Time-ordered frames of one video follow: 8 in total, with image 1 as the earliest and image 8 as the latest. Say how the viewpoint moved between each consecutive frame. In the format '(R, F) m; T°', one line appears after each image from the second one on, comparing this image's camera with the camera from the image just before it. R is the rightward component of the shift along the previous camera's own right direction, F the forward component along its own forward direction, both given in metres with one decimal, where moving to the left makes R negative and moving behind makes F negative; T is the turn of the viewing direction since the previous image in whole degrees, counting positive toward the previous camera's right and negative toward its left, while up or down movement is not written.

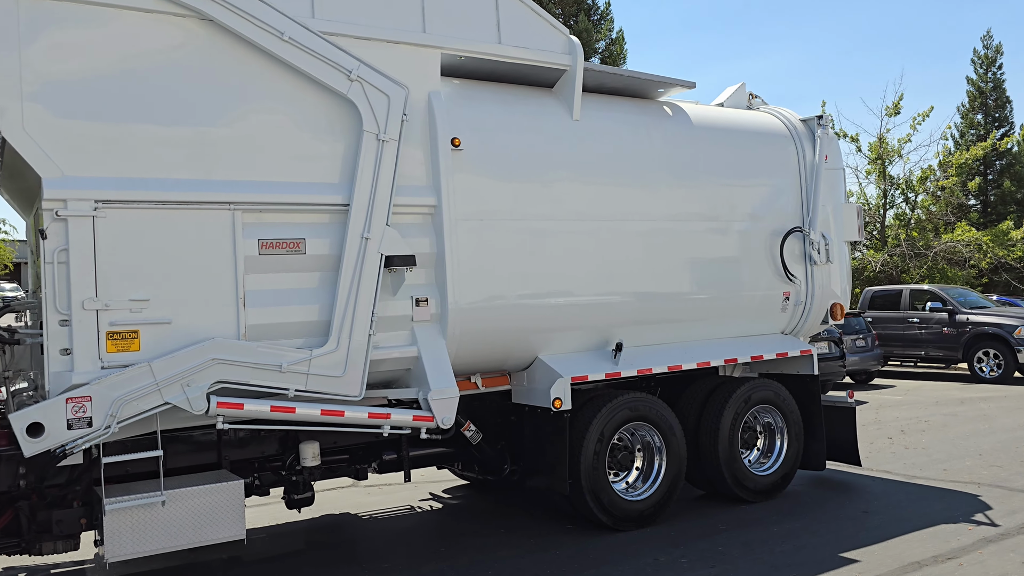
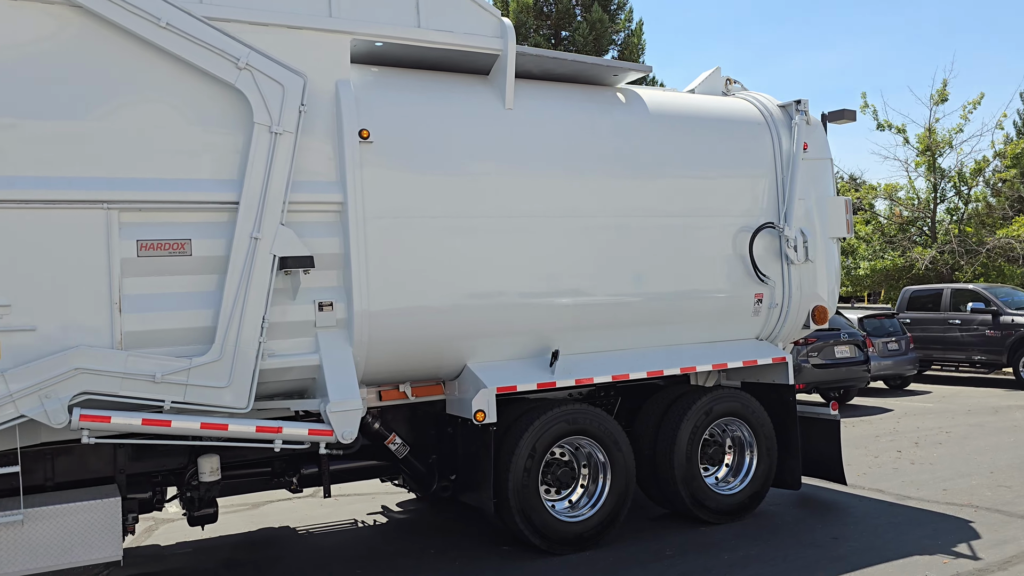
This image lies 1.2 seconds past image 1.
(+0.9, +0.5) m; -4°
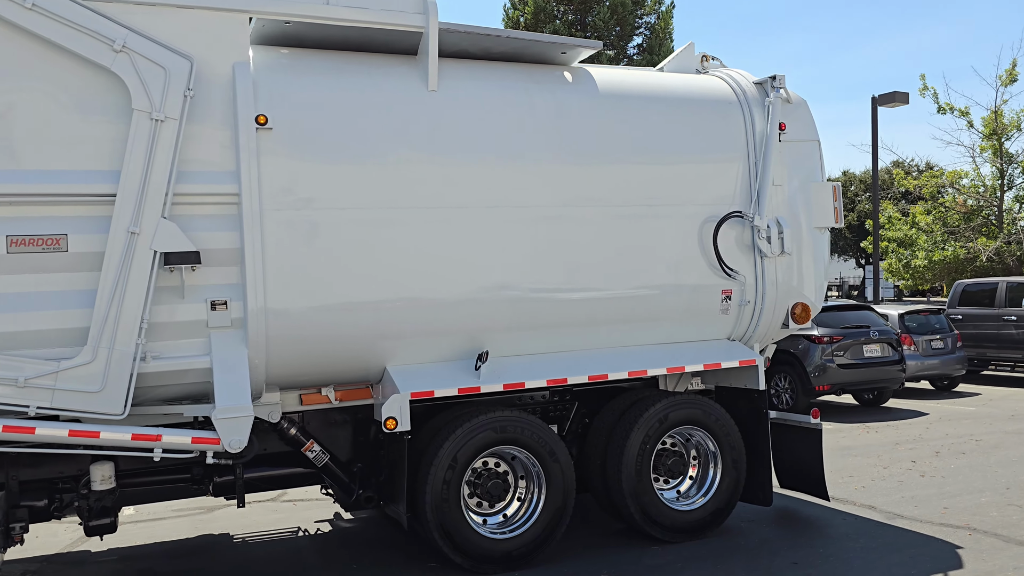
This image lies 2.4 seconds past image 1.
(+0.9, +0.5) m; -5°
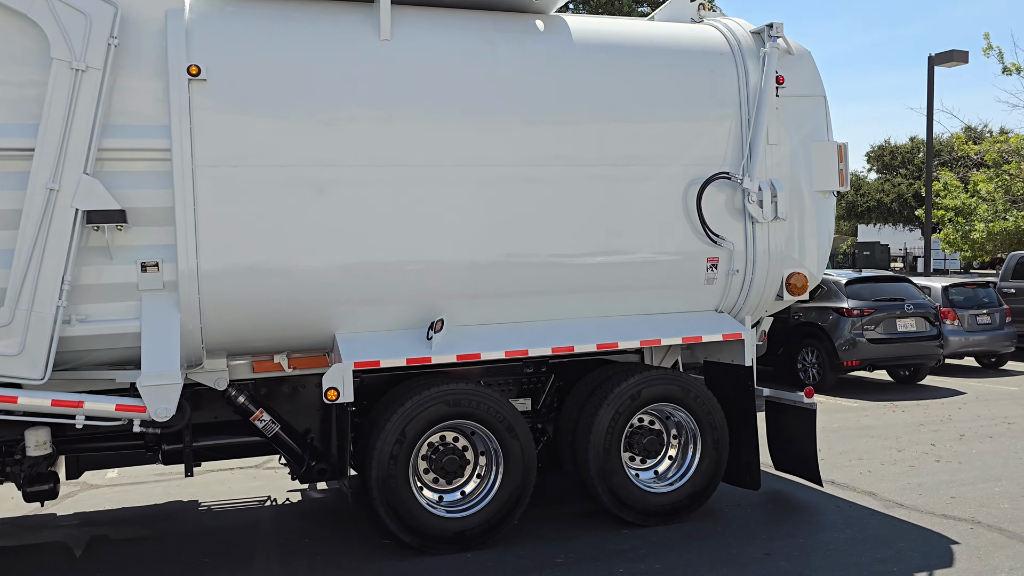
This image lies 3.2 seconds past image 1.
(+0.6, +0.4) m; -4°
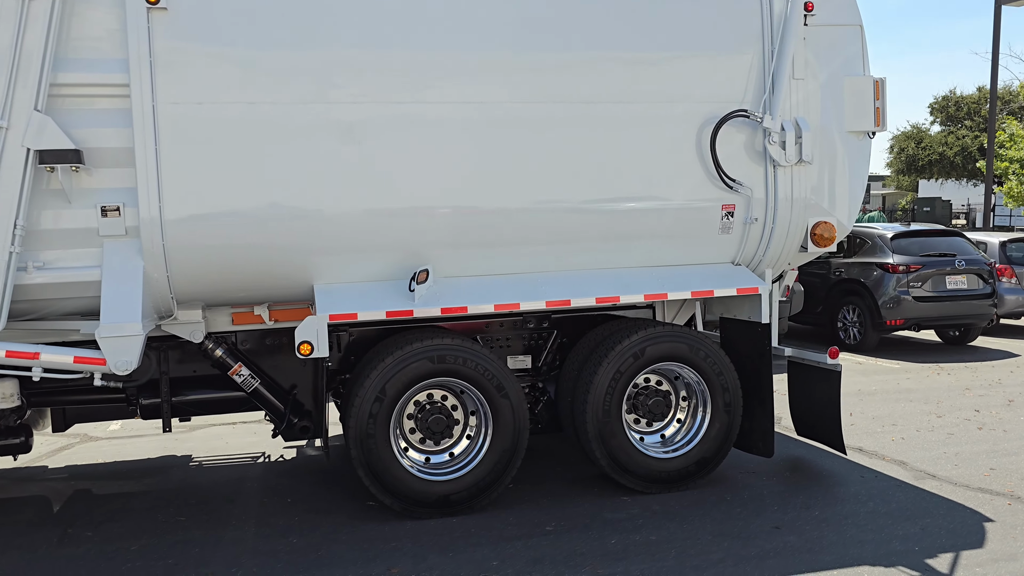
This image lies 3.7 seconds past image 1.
(+0.3, +0.4) m; -3°
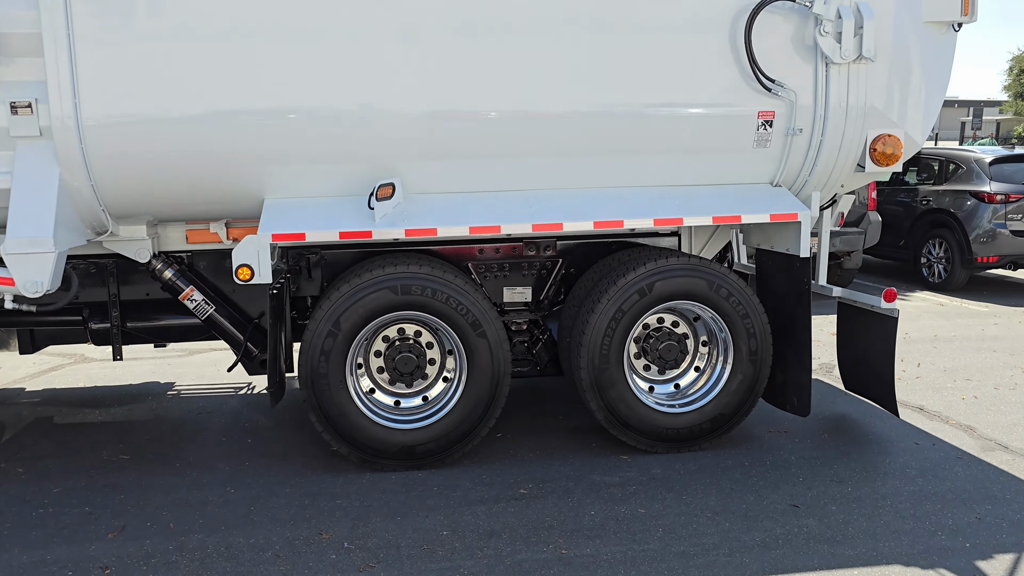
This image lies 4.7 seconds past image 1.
(+0.5, +0.8) m; -6°
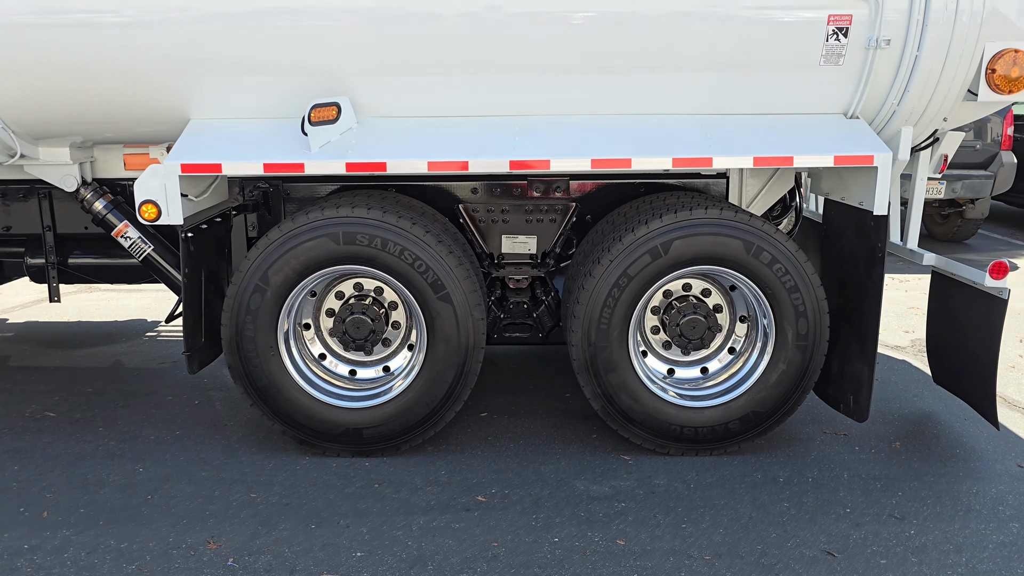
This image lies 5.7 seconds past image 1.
(+0.5, +0.9) m; -8°
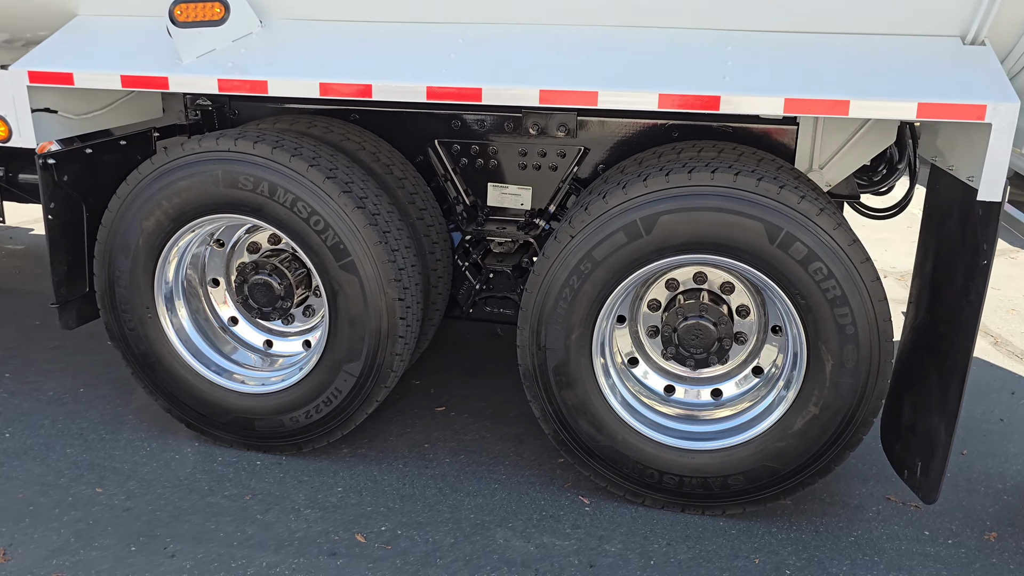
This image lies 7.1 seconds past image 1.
(+0.7, +1.0) m; -12°
